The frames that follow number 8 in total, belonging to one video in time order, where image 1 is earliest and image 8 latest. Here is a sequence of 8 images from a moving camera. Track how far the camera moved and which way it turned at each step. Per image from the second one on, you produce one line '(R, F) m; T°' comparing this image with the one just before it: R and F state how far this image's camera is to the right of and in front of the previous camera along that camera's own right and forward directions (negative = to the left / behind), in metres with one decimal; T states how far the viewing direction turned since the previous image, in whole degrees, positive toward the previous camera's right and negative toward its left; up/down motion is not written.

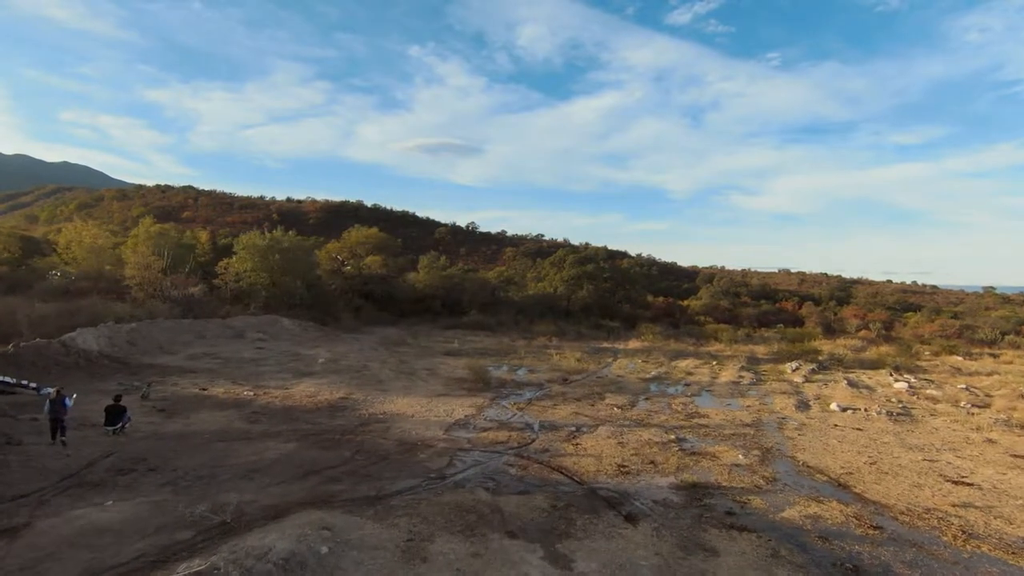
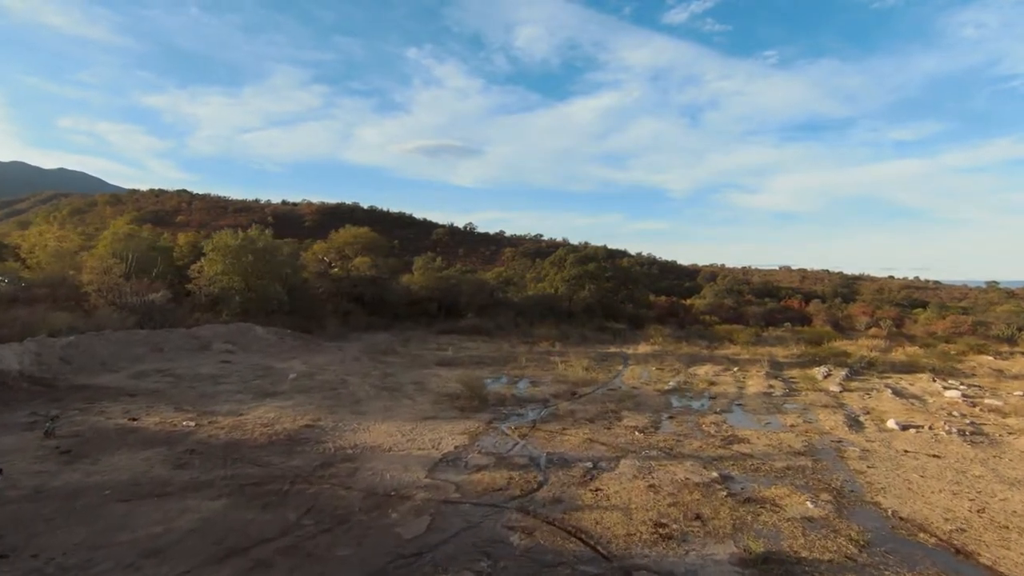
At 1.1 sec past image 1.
(0.0, +2.1) m; 0°
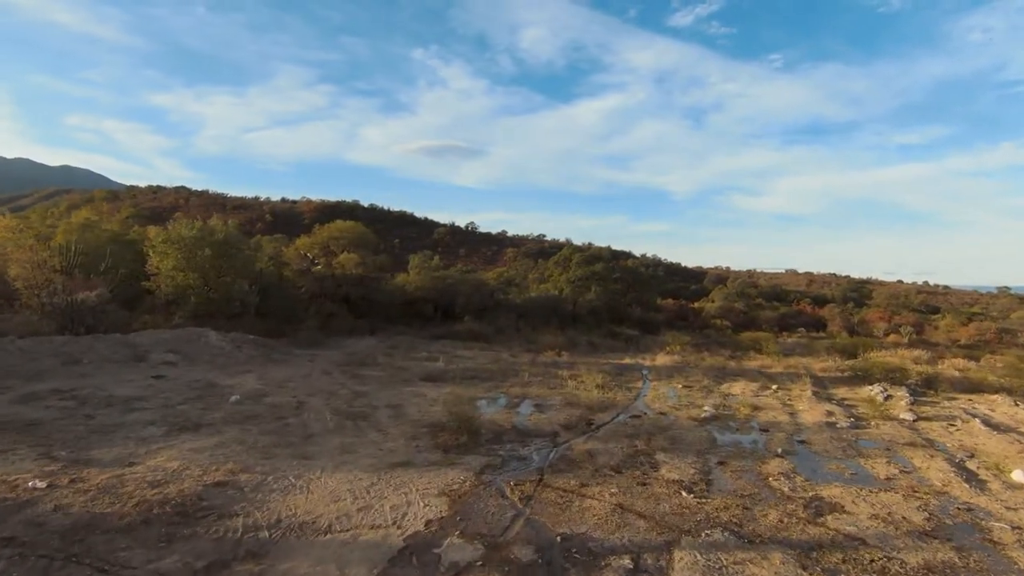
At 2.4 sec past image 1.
(0.0, +2.9) m; 0°
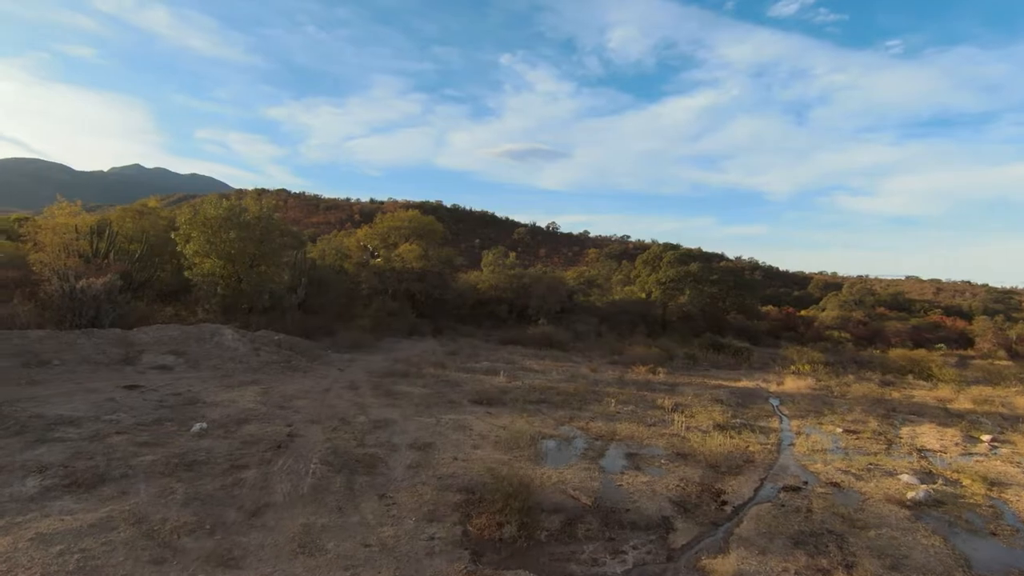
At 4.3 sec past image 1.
(-0.1, +4.0) m; -9°
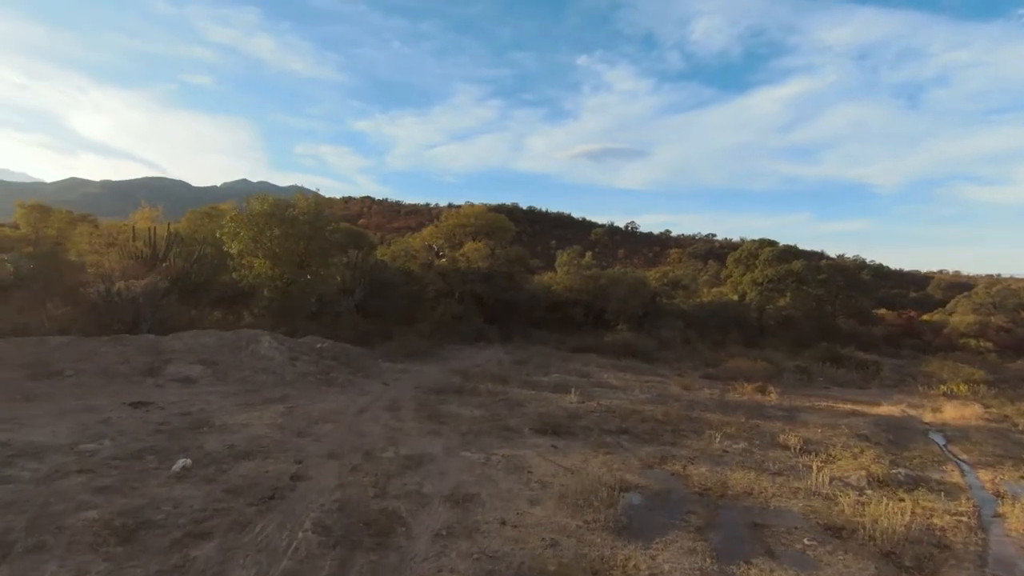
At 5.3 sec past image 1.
(+0.1, +2.3) m; -9°
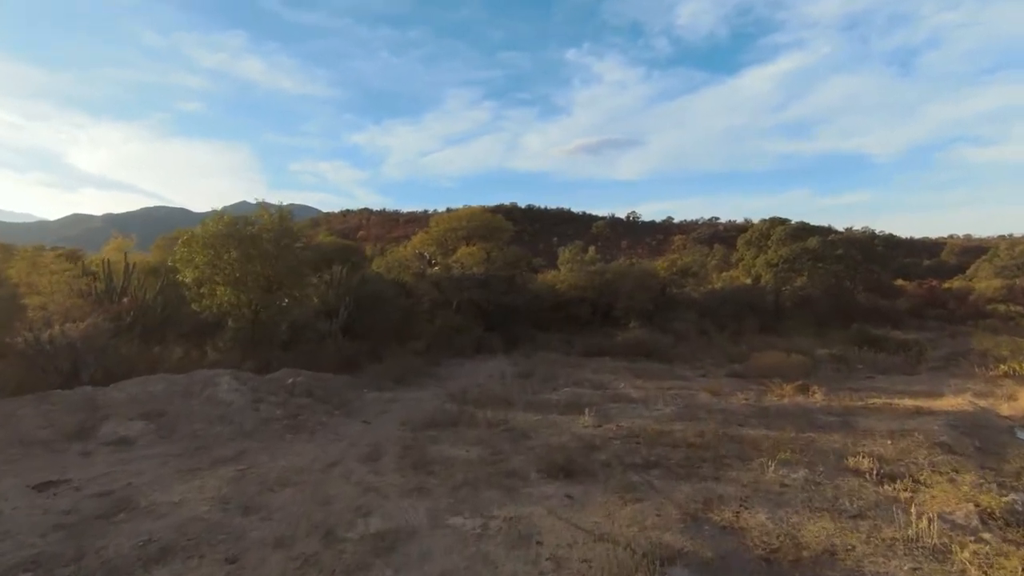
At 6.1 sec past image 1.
(+0.2, +1.7) m; -1°
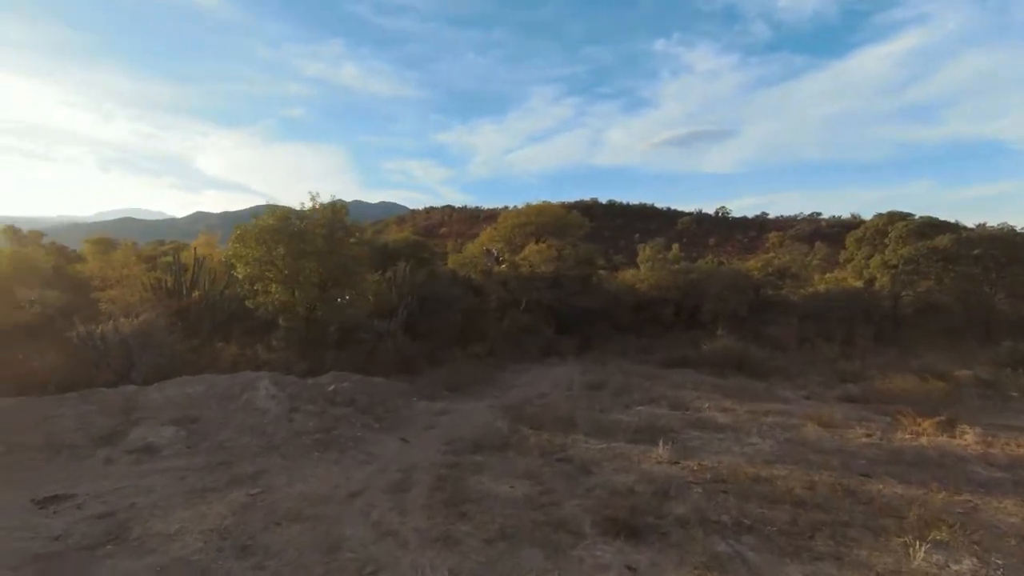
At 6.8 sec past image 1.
(+0.3, +1.5) m; -9°
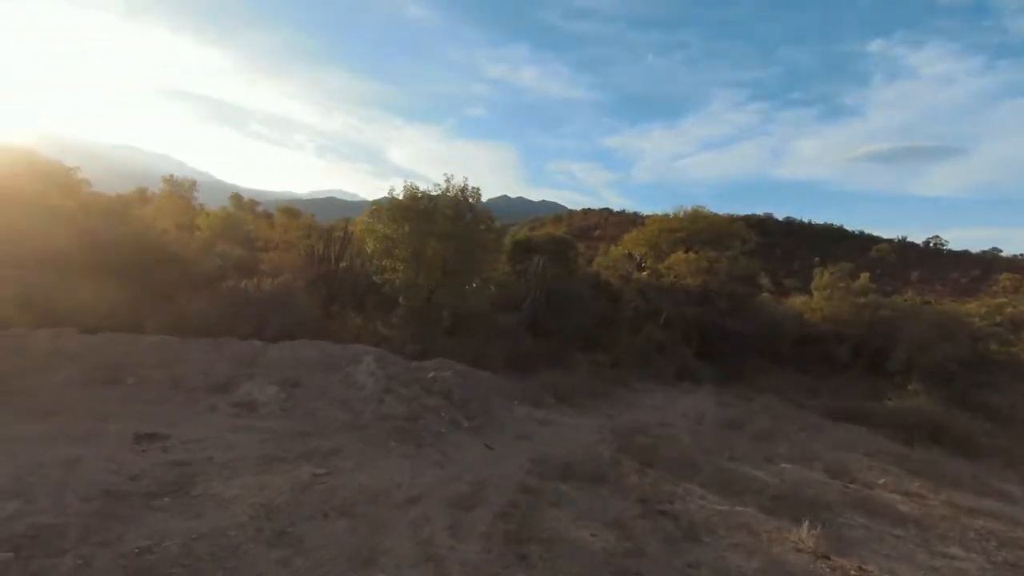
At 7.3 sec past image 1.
(+0.4, +1.2) m; -17°
